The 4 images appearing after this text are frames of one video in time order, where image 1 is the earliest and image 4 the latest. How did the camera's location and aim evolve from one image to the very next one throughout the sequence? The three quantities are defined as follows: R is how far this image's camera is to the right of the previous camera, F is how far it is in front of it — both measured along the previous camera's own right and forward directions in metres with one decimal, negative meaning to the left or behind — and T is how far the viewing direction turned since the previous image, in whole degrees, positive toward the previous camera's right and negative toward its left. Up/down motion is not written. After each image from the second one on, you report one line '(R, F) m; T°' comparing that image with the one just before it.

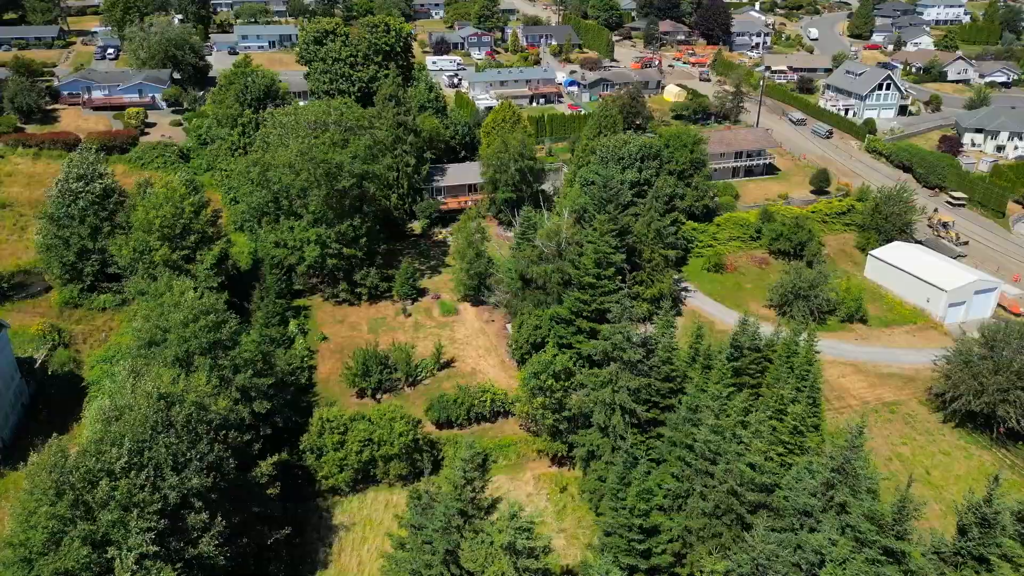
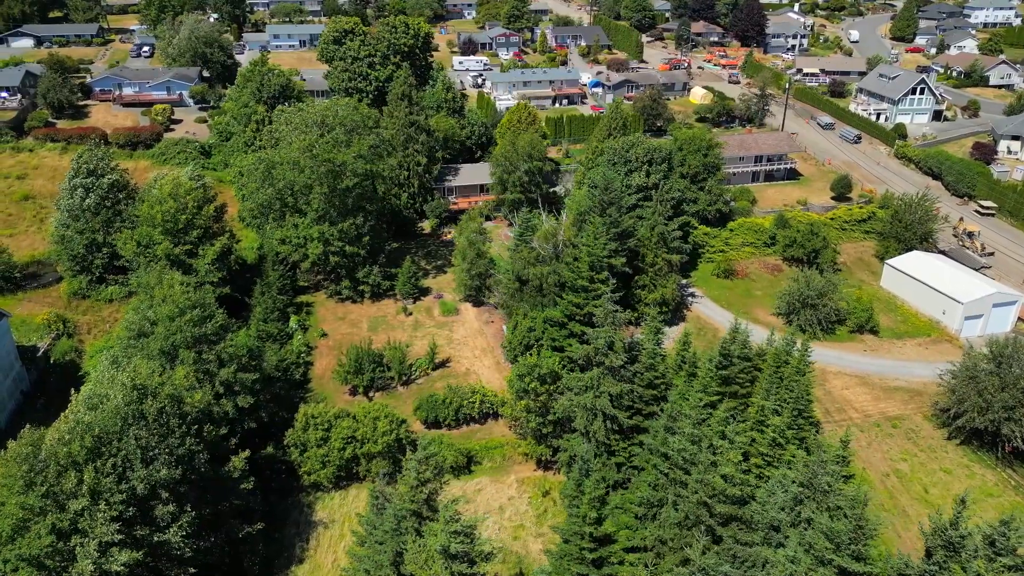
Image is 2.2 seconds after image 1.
(+1.6, +0.1) m; -3°
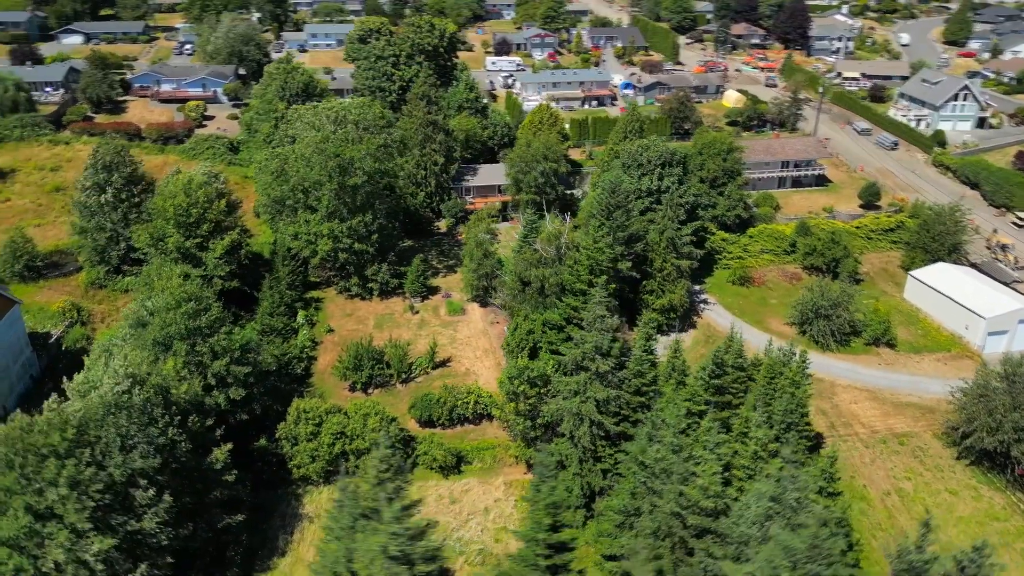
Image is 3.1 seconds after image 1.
(+1.6, +0.1) m; -3°
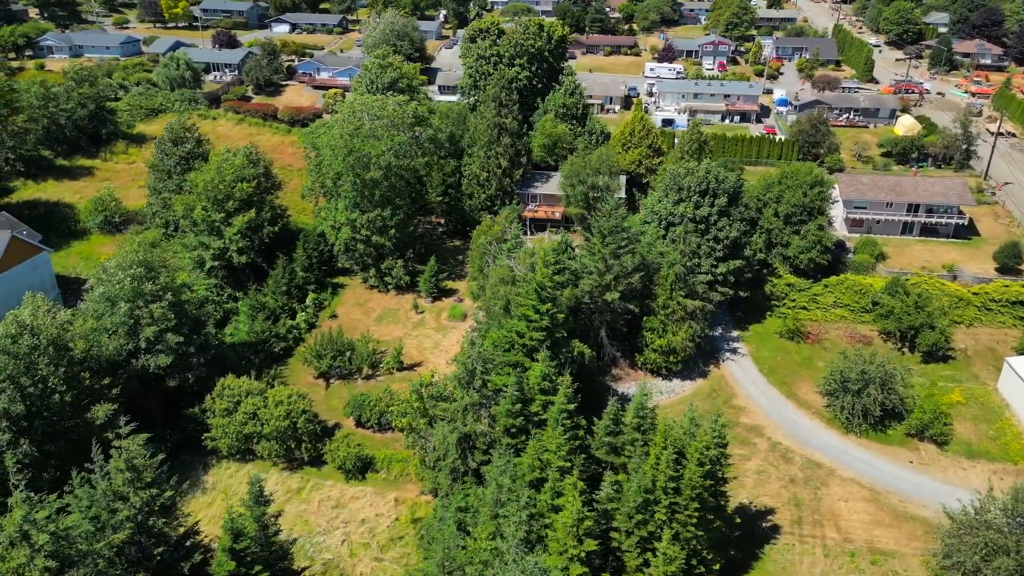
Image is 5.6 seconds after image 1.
(+8.8, +2.6) m; -17°
